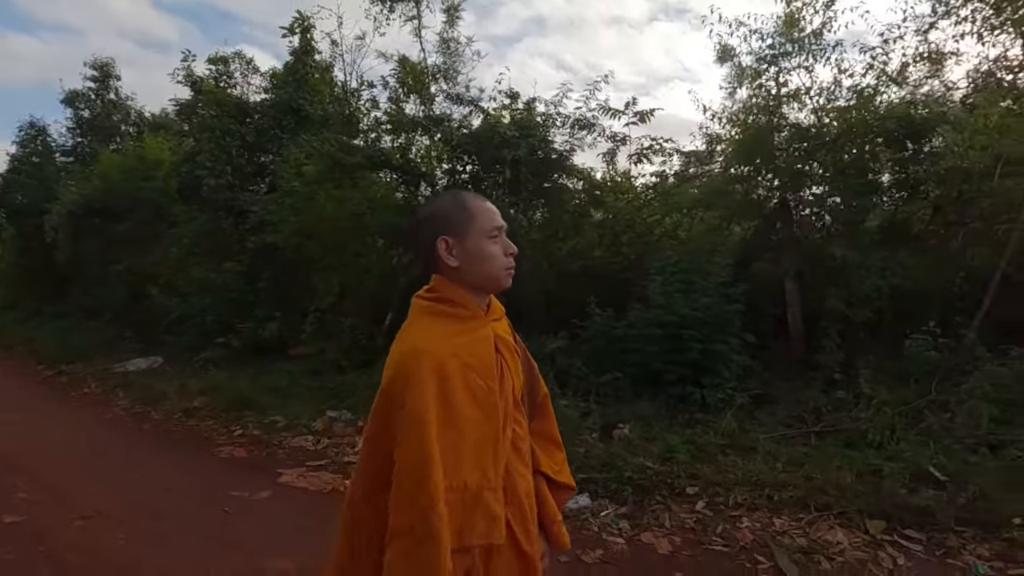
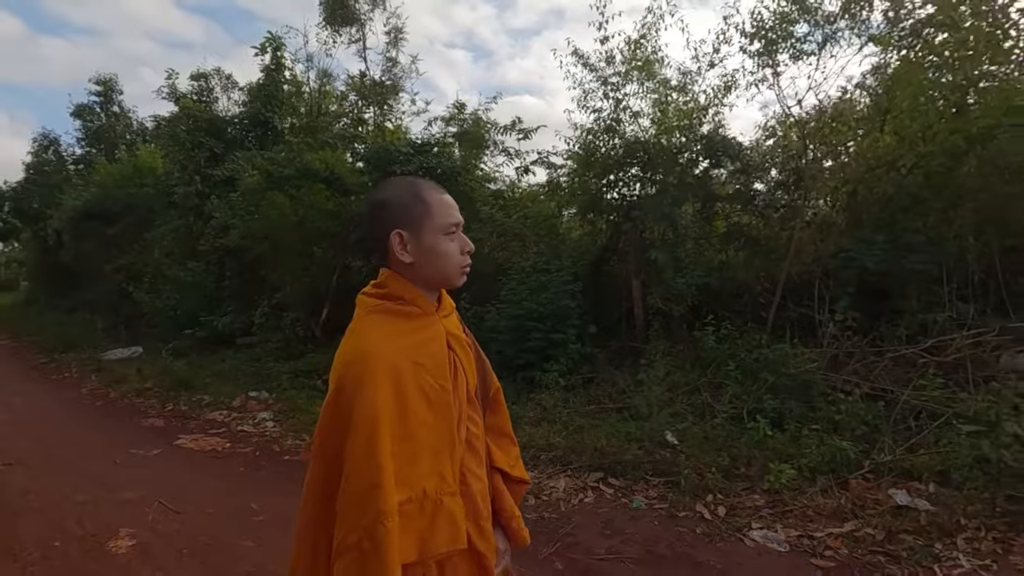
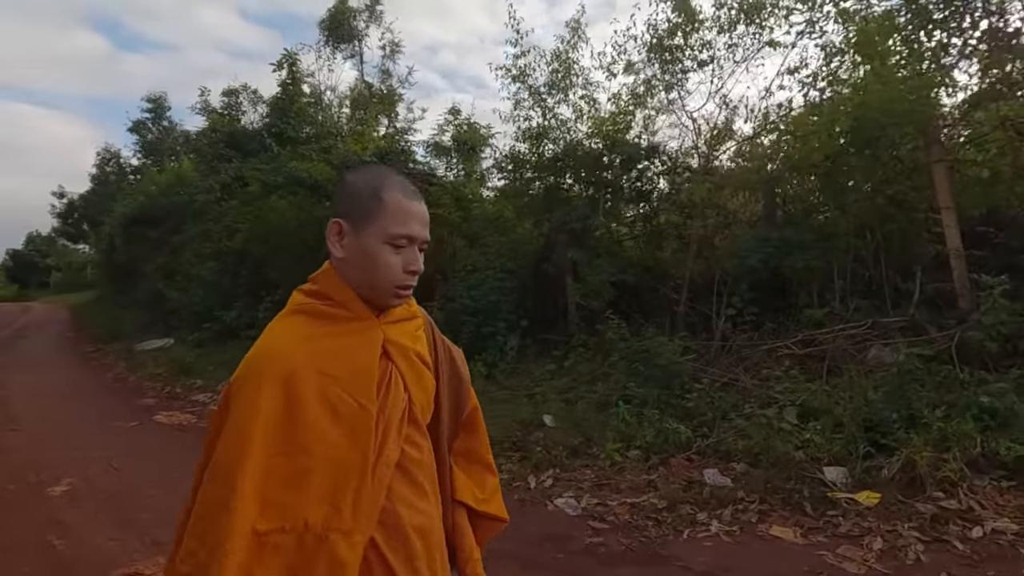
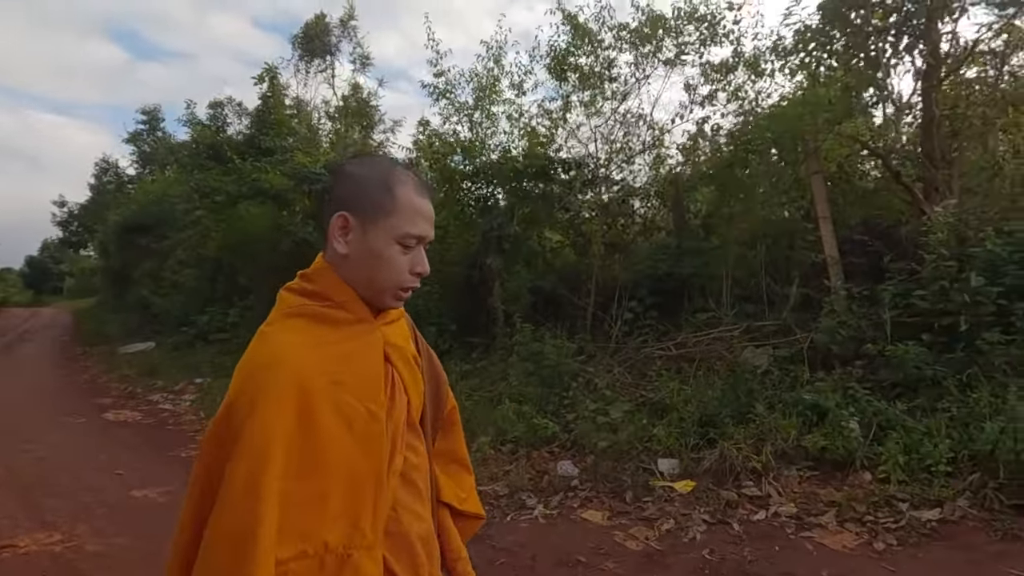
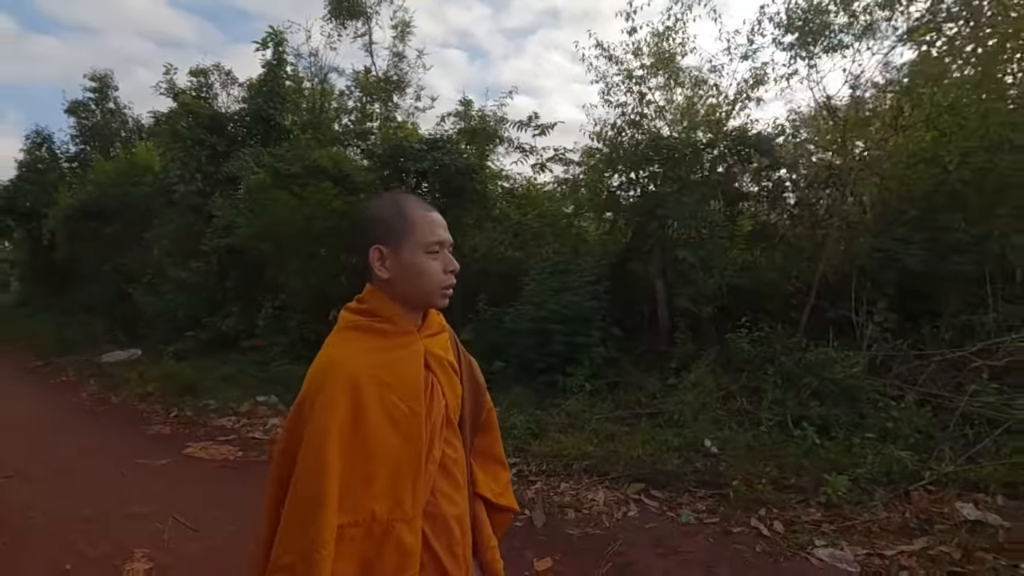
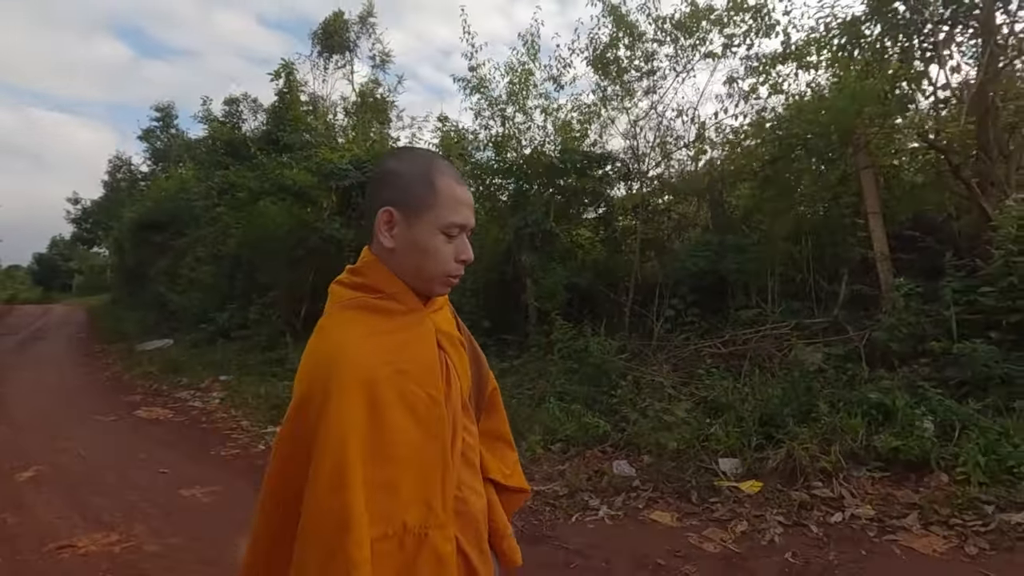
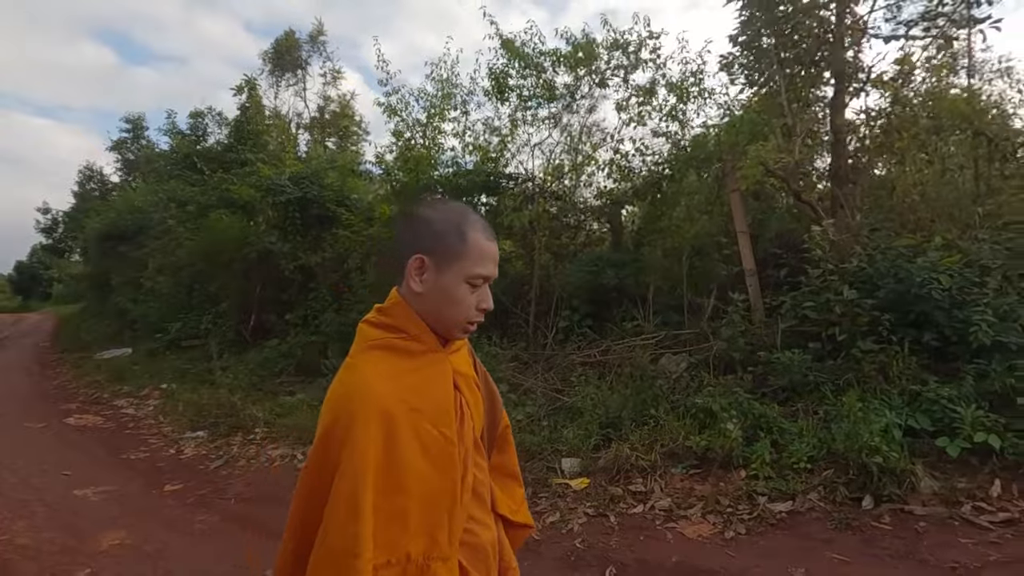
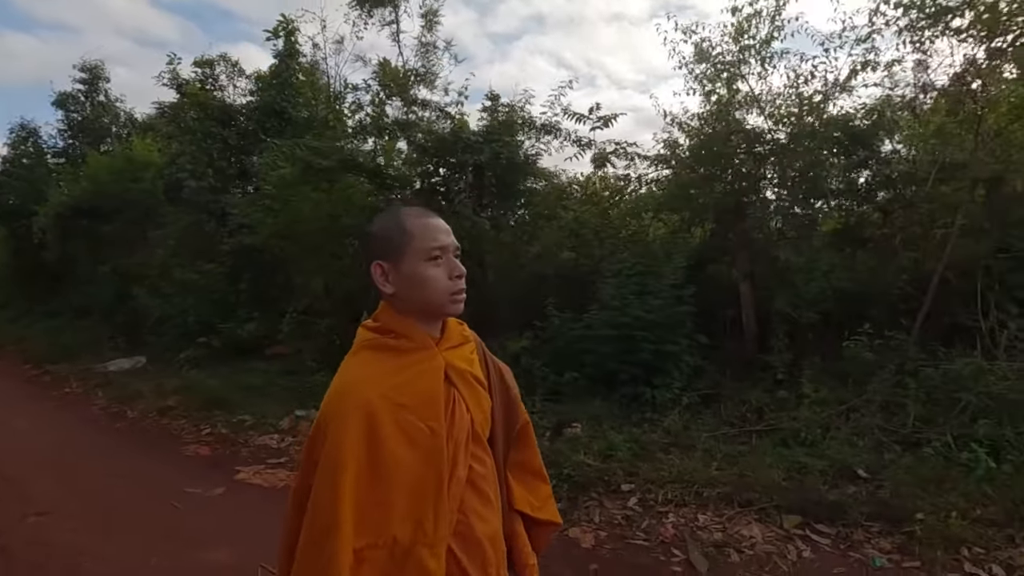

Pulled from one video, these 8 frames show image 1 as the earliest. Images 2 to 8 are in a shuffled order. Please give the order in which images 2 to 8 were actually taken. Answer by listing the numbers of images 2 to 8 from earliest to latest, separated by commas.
8, 5, 2, 3, 6, 4, 7
